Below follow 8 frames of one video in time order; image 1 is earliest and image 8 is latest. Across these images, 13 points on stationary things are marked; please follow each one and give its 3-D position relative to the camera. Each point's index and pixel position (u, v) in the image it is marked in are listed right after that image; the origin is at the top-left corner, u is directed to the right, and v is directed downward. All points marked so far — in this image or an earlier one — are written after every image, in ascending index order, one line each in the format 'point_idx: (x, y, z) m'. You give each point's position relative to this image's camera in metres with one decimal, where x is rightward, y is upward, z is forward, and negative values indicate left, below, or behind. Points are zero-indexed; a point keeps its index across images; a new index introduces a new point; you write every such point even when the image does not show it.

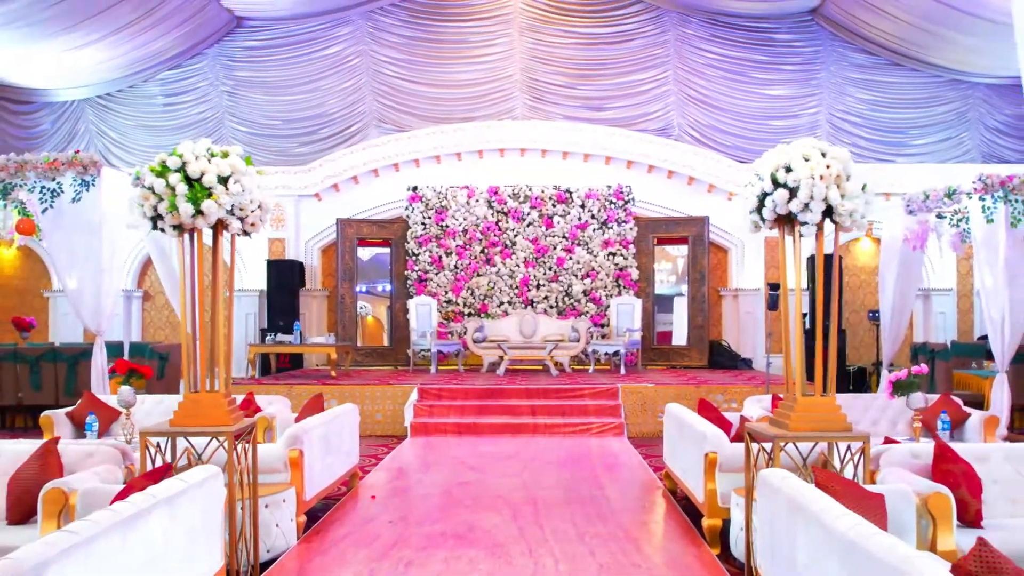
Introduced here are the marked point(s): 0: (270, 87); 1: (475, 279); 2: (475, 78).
0: (-2.7, +2.3, +11.5) m
1: (-0.4, +0.1, +11.9) m
2: (-0.4, +2.4, +11.6) m
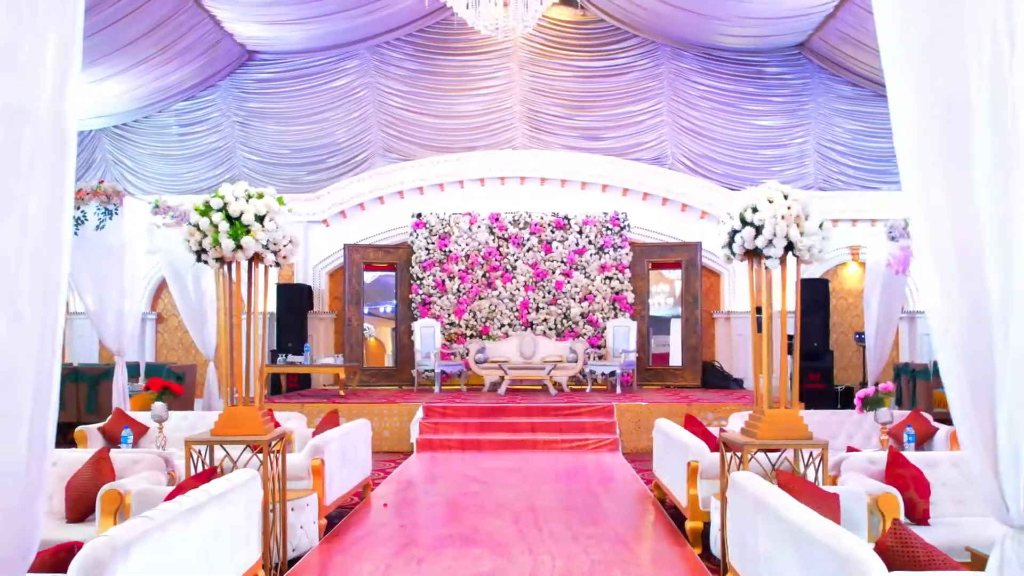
0: (-2.7, +2.0, +12.0) m
1: (-0.4, -0.2, +12.3) m
2: (-0.4, +2.1, +12.1) m
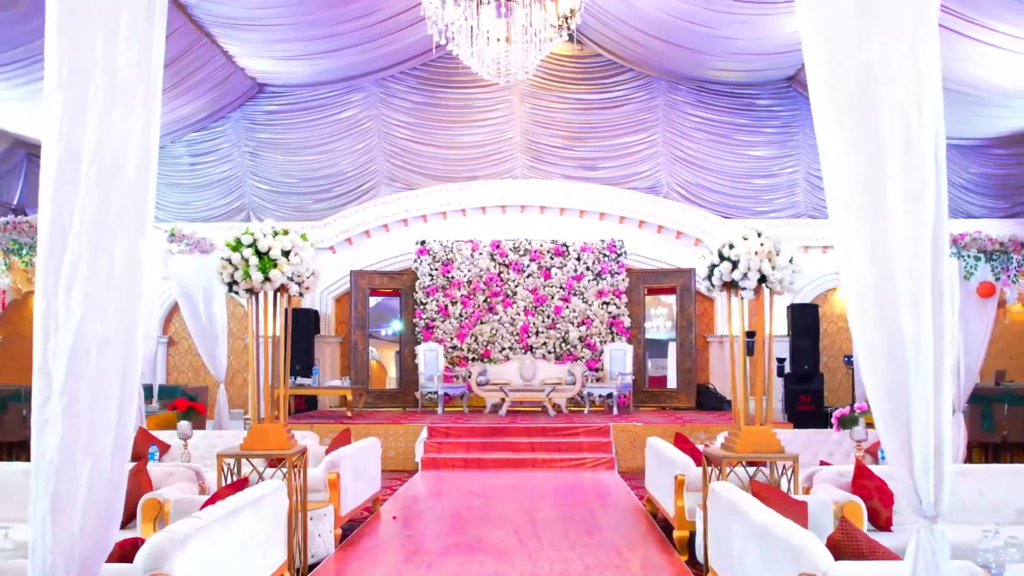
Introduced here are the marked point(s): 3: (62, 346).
0: (-2.7, +1.7, +12.5) m
1: (-0.4, -0.5, +12.7) m
2: (-0.4, +1.8, +12.6) m
3: (-1.1, -0.1, +2.4) m
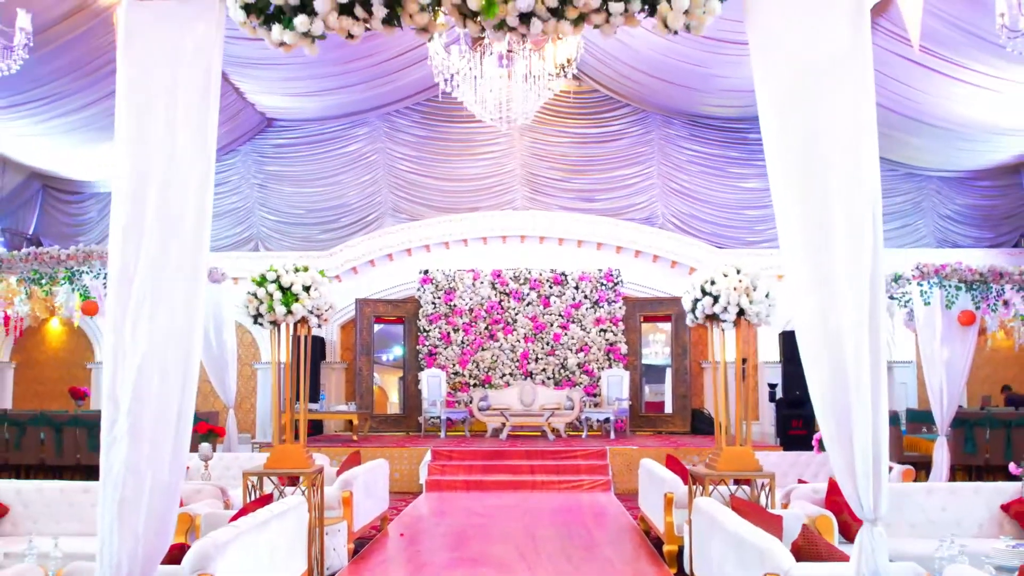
0: (-2.7, +1.4, +12.9) m
1: (-0.4, -0.8, +13.1) m
2: (-0.4, +1.5, +13.0) m
3: (-1.0, -0.2, +2.8) m
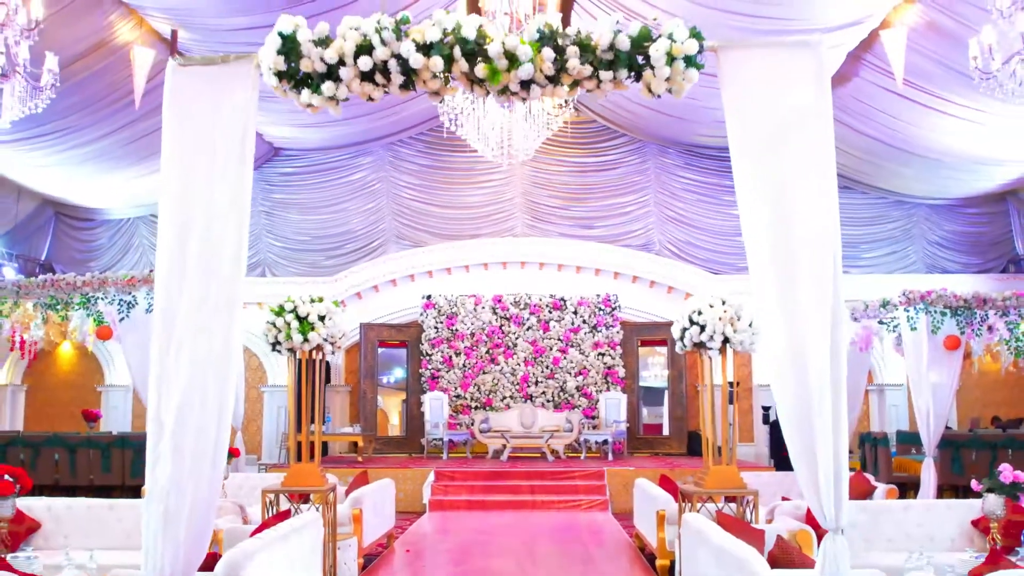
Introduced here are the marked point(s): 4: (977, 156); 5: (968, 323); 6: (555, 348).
0: (-2.7, +1.0, +13.3) m
1: (-0.4, -1.2, +13.4) m
2: (-0.4, +1.1, +13.4) m
3: (-1.0, -0.3, +3.1) m
4: (+4.9, +1.4, +10.9) m
5: (+4.5, -0.3, +10.1) m
6: (+0.6, -0.8, +13.5) m
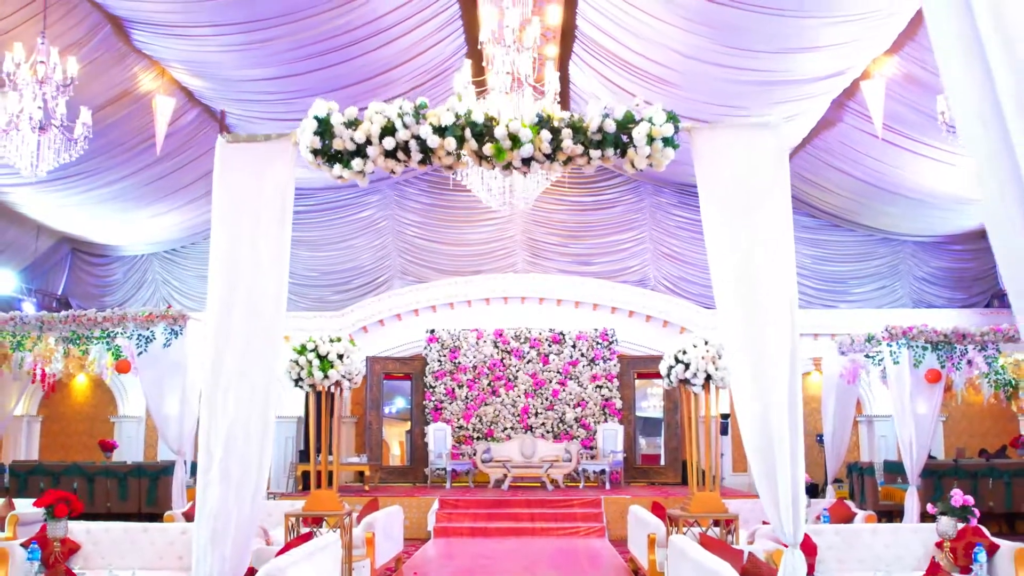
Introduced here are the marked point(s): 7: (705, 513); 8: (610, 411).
0: (-2.7, +0.6, +13.8) m
1: (-0.4, -1.6, +13.9) m
2: (-0.4, +0.7, +13.9) m
3: (-1.0, -0.5, +3.6) m
4: (+5.0, +1.0, +11.4) m
5: (+4.5, -0.7, +10.6) m
6: (+0.6, -1.3, +13.9) m
7: (+1.0, -1.2, +5.4) m
8: (+1.3, -1.6, +13.8) m
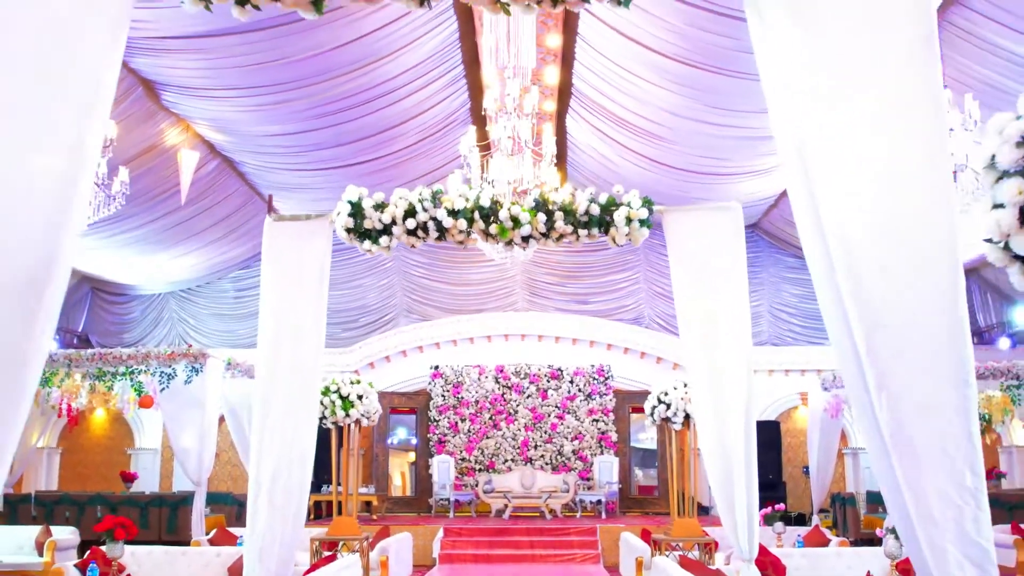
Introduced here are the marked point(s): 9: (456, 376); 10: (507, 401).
0: (-2.7, 0.0, +14.5) m
1: (-0.4, -2.2, +14.5) m
2: (-0.4, +0.1, +14.6) m
3: (-1.0, -0.7, +4.3) m
4: (+5.0, +0.5, +12.2) m
5: (+4.5, -1.2, +11.3) m
6: (+0.6, -1.8, +14.6) m
7: (+1.0, -1.5, +6.1) m
8: (+1.3, -2.2, +14.4) m
9: (-0.8, -1.3, +14.8) m
10: (-0.1, -1.6, +14.7) m
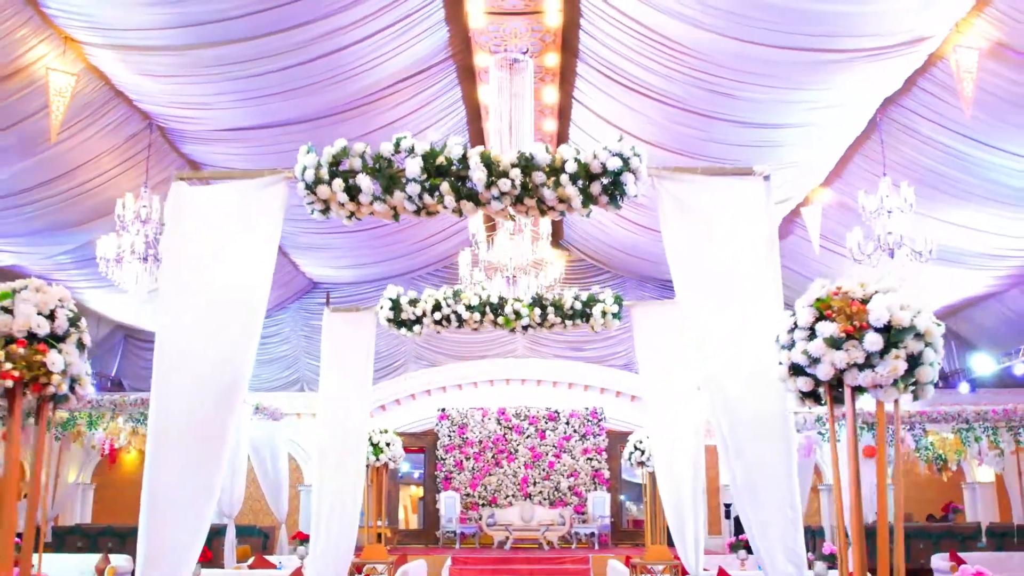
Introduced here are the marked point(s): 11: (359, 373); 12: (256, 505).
0: (-2.7, -0.7, +15.8) m
1: (-0.4, -2.9, +15.8) m
2: (-0.4, -0.6, +15.9) m
3: (-1.0, -1.2, +5.6) m
4: (+5.0, -0.1, +13.5) m
5: (+4.5, -1.8, +12.6) m
6: (+0.6, -2.5, +15.8) m
7: (+1.0, -2.0, +7.3) m
8: (+1.3, -2.9, +15.7) m
9: (-0.8, -2.0, +16.1) m
10: (-0.1, -2.4, +15.9) m
11: (-0.9, -0.5, +5.8) m
12: (-3.9, -3.3, +15.7) m
